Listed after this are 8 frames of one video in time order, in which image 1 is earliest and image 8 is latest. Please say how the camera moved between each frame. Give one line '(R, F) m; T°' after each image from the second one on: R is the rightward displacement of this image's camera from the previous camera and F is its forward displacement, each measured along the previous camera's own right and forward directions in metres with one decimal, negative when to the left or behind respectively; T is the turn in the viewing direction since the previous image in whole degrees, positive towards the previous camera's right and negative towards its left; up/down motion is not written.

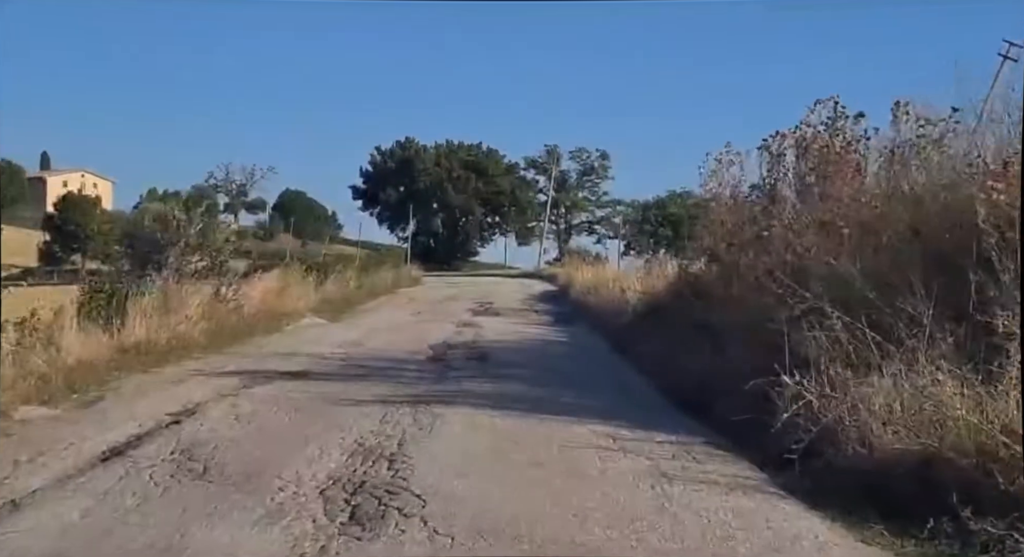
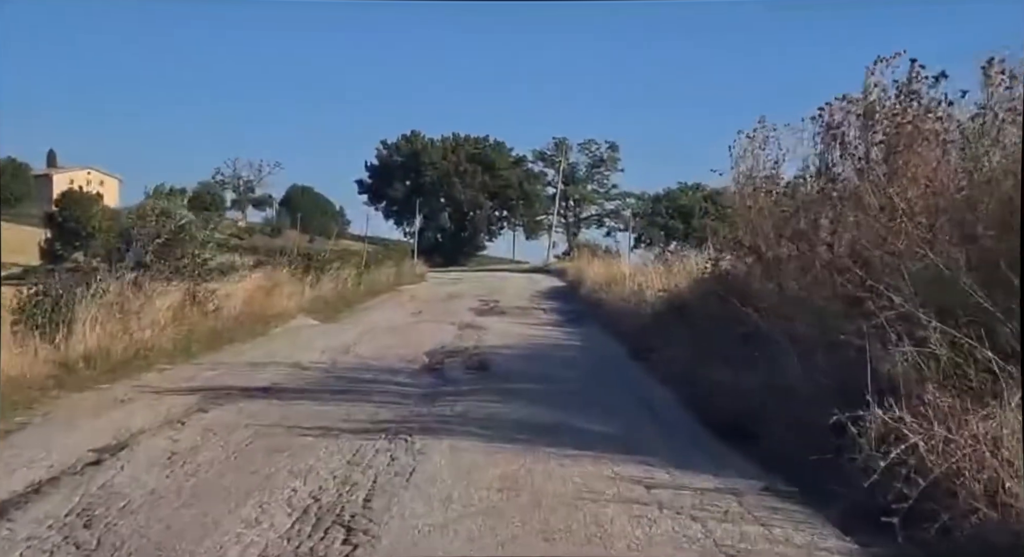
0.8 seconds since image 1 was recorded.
(+0.1, +1.8) m; -1°
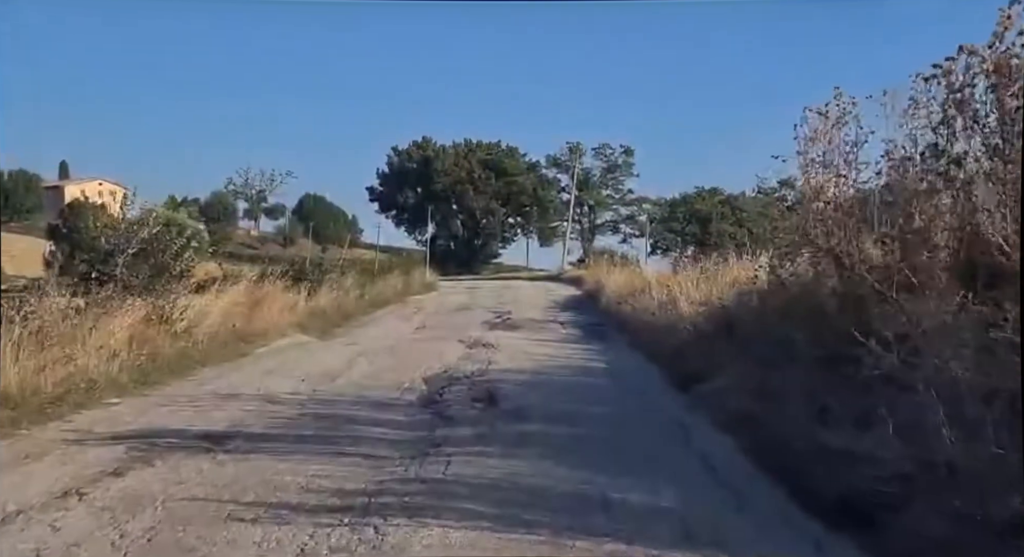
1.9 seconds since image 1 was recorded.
(0.0, +2.3) m; -1°
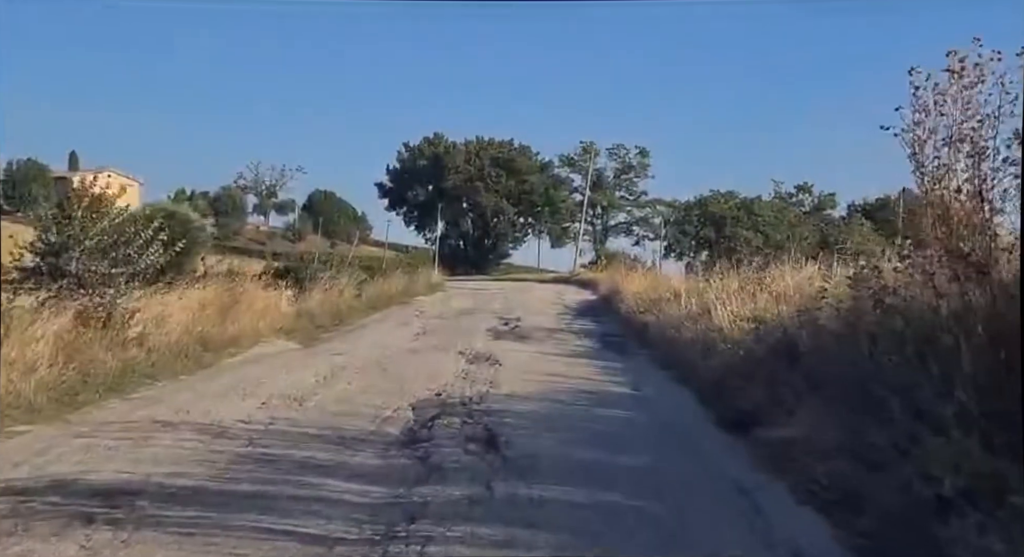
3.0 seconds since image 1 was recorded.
(0.0, +2.3) m; -1°
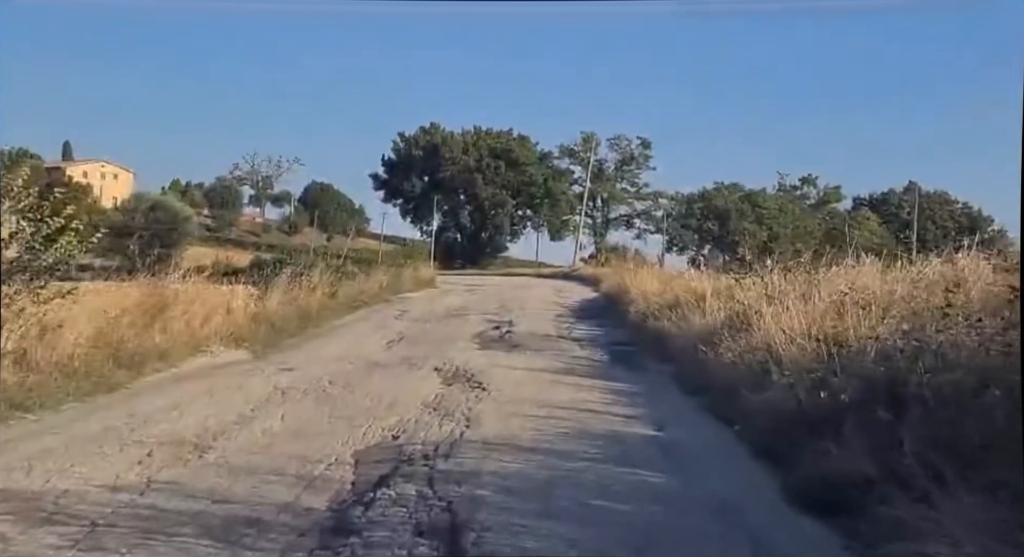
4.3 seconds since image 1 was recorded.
(+0.1, +3.0) m; 0°
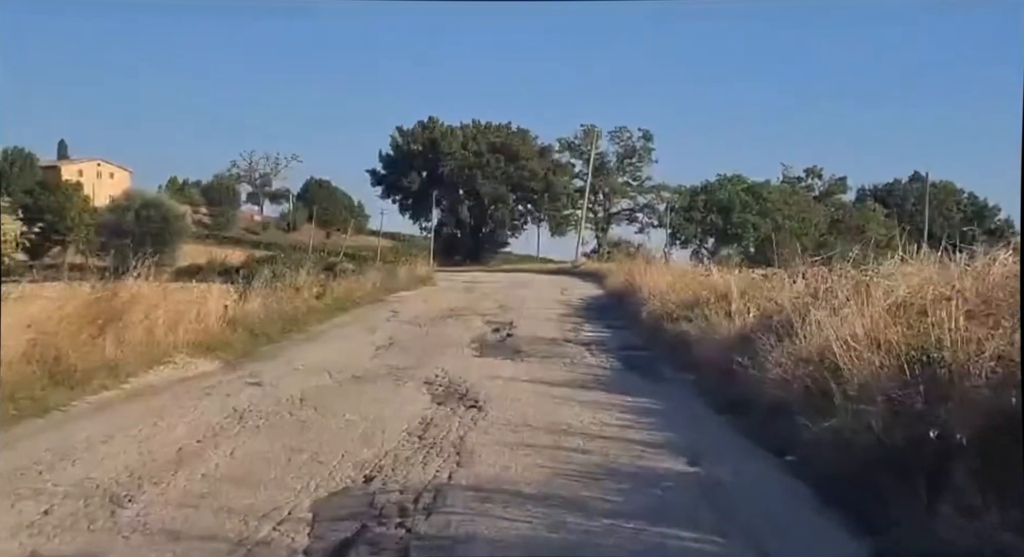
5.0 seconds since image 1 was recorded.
(0.0, +1.7) m; 0°
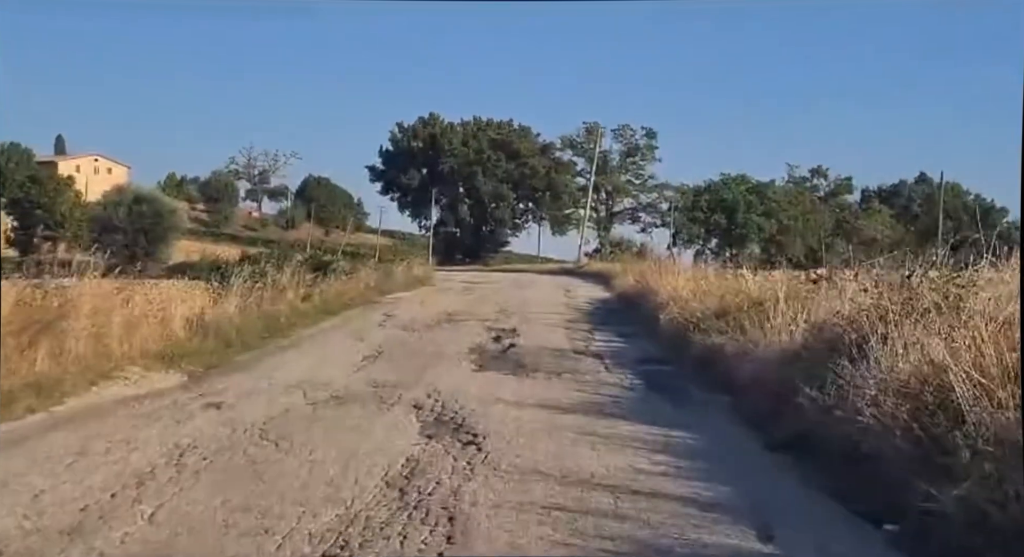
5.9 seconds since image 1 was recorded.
(-0.1, +1.8) m; 0°
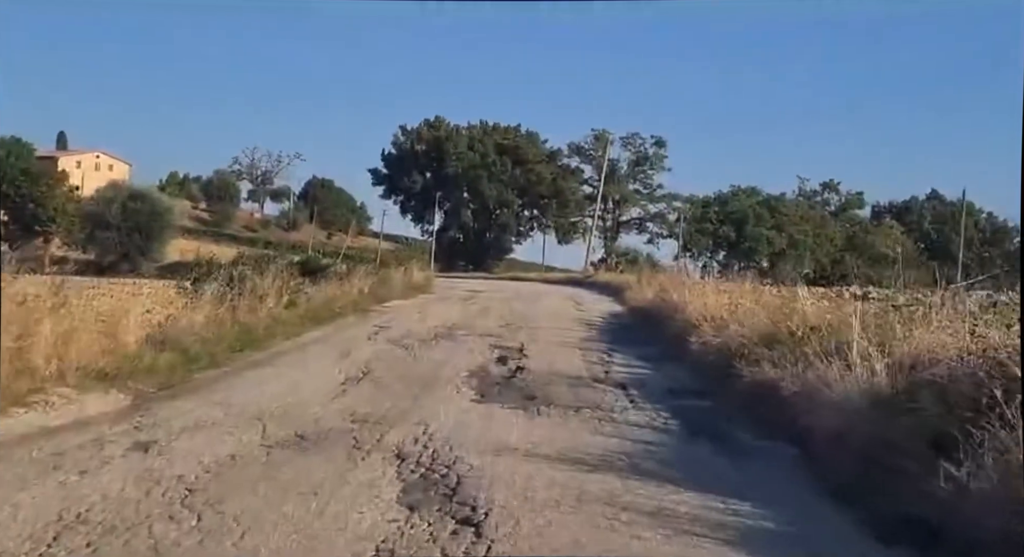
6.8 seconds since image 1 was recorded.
(-0.1, +2.1) m; 0°
